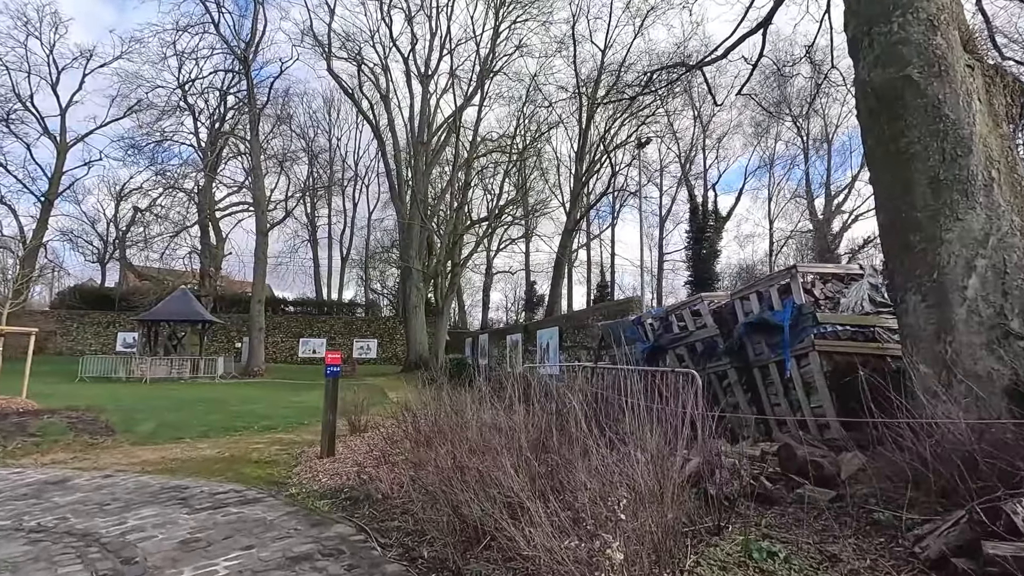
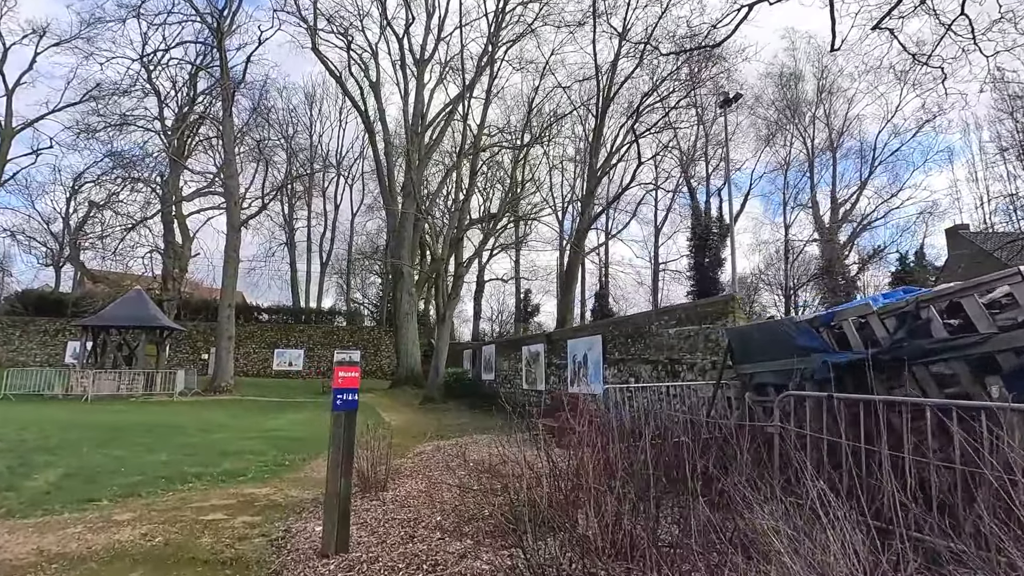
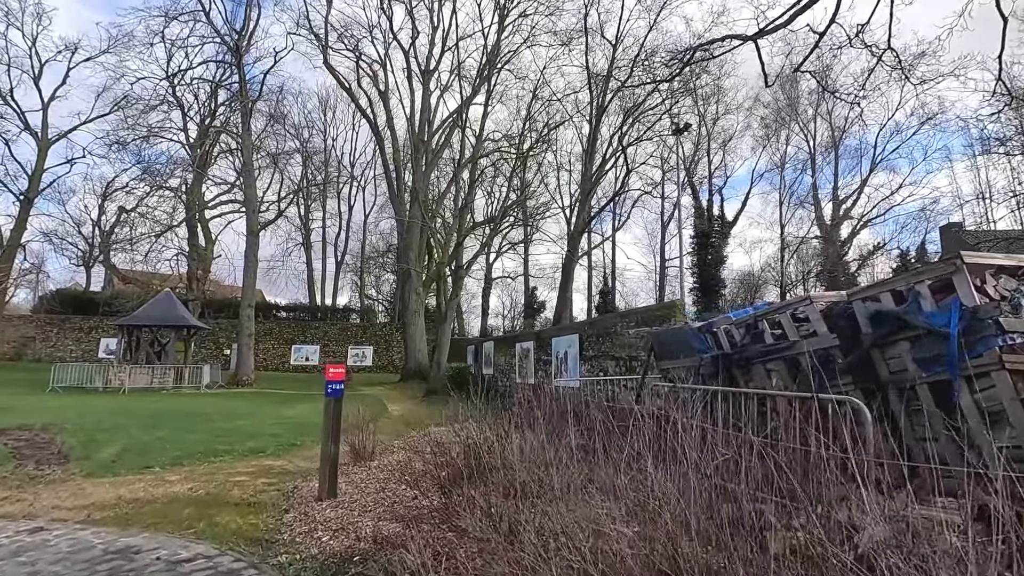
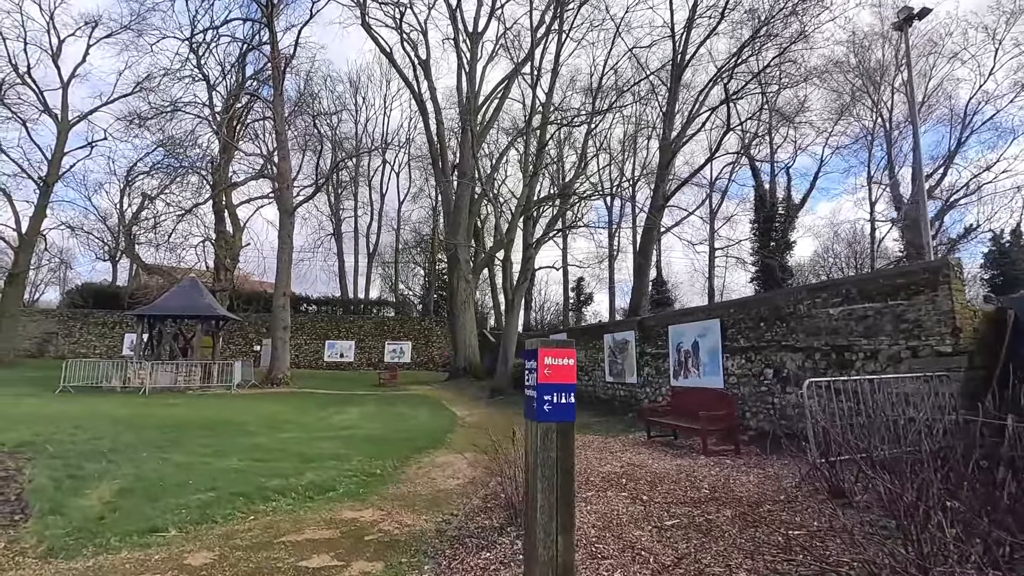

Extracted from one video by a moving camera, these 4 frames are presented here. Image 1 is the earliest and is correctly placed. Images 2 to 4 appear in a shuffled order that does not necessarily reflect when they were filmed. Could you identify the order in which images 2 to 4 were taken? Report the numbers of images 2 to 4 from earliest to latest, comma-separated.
3, 2, 4
